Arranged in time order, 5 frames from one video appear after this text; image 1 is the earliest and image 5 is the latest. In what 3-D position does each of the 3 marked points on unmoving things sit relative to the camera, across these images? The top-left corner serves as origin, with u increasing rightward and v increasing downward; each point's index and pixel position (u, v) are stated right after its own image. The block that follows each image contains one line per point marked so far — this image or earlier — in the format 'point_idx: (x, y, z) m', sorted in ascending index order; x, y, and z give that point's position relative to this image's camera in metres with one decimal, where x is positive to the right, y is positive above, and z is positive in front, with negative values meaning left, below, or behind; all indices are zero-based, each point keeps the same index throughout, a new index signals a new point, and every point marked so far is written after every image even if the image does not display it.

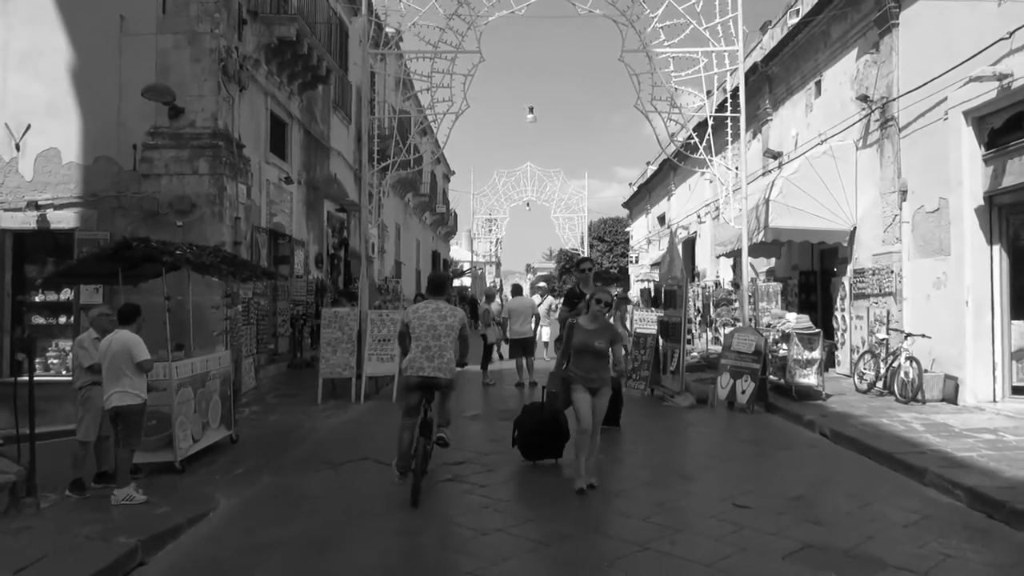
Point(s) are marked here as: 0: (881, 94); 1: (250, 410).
0: (+5.3, +2.8, +11.2) m
1: (-3.5, -1.6, +10.2) m
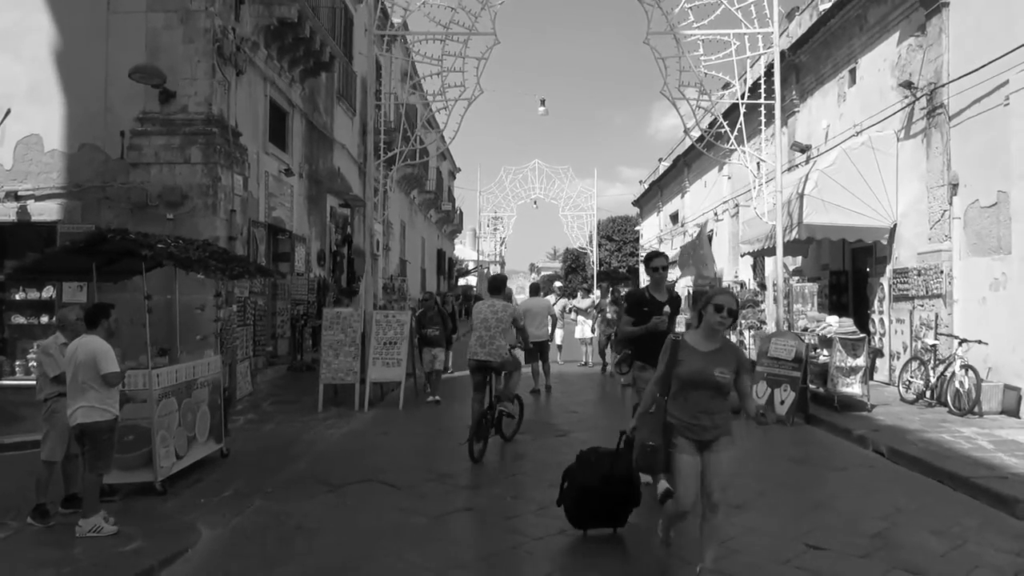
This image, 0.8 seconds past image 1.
0: (+5.5, +2.8, +10.3) m
1: (-3.3, -1.6, +9.4) m
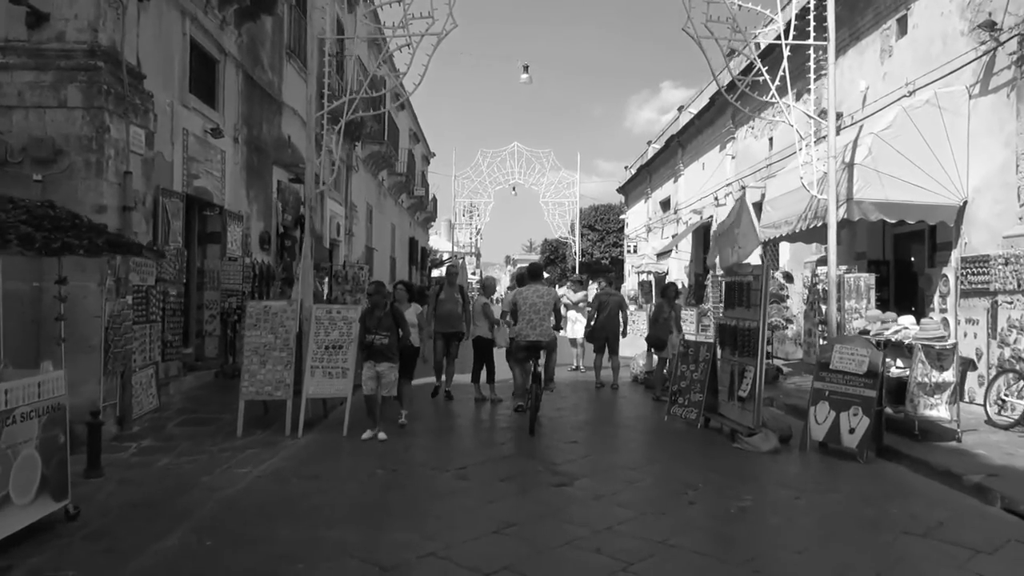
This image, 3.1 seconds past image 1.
0: (+5.3, +2.8, +8.2) m
1: (-3.4, -1.5, +7.0) m
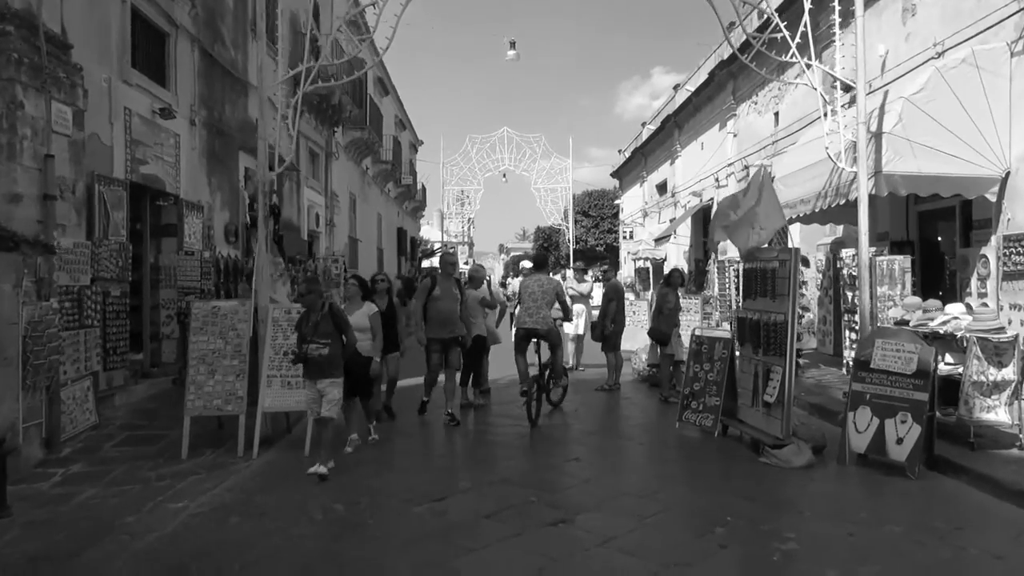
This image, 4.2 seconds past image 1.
0: (+5.1, +3.0, +7.1) m
1: (-3.5, -1.5, +6.0) m
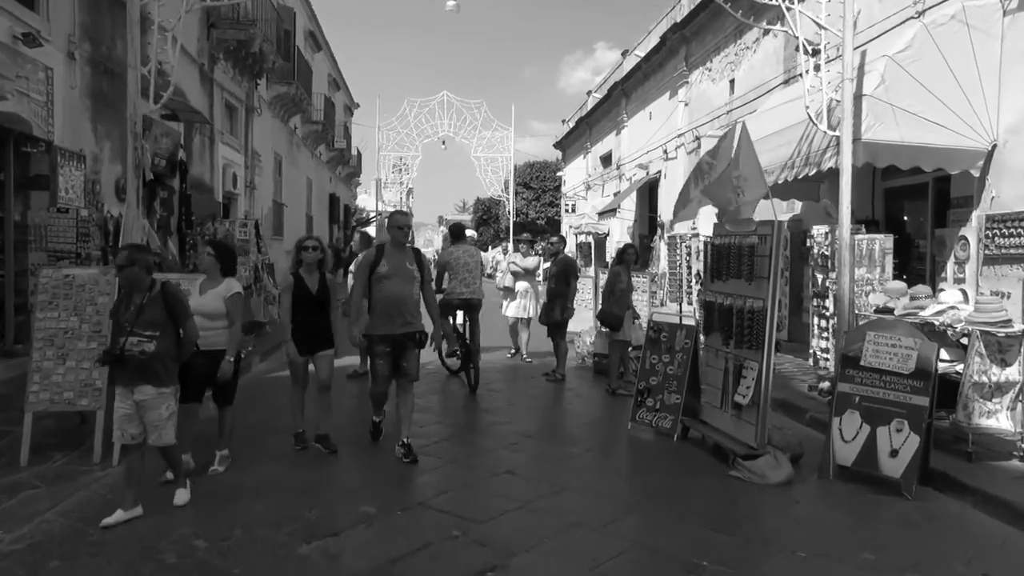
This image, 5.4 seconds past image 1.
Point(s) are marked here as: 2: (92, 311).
0: (+4.7, +3.1, +6.3) m
1: (-4.0, -1.2, +4.6) m
2: (-2.9, -0.1, +5.4) m
